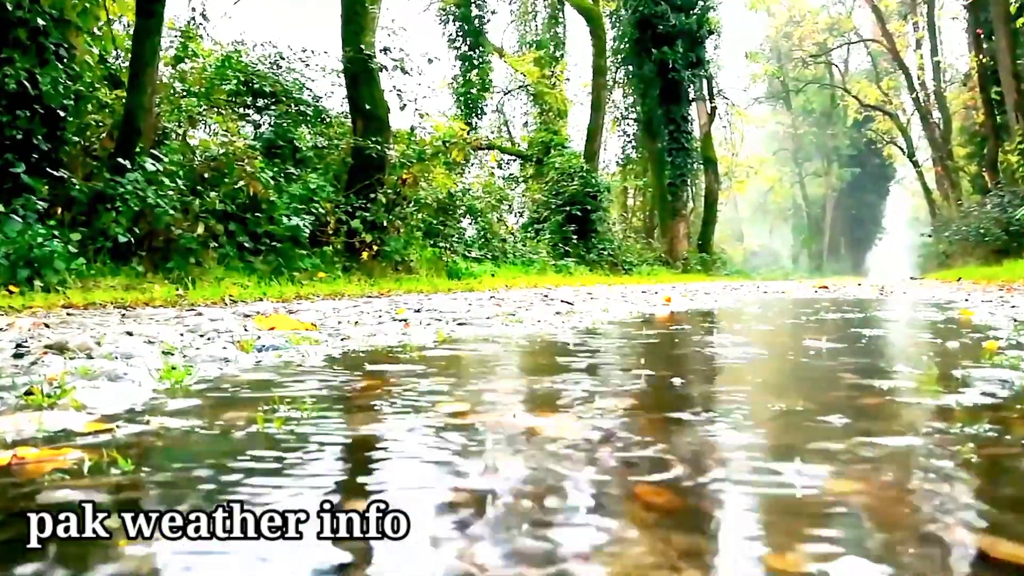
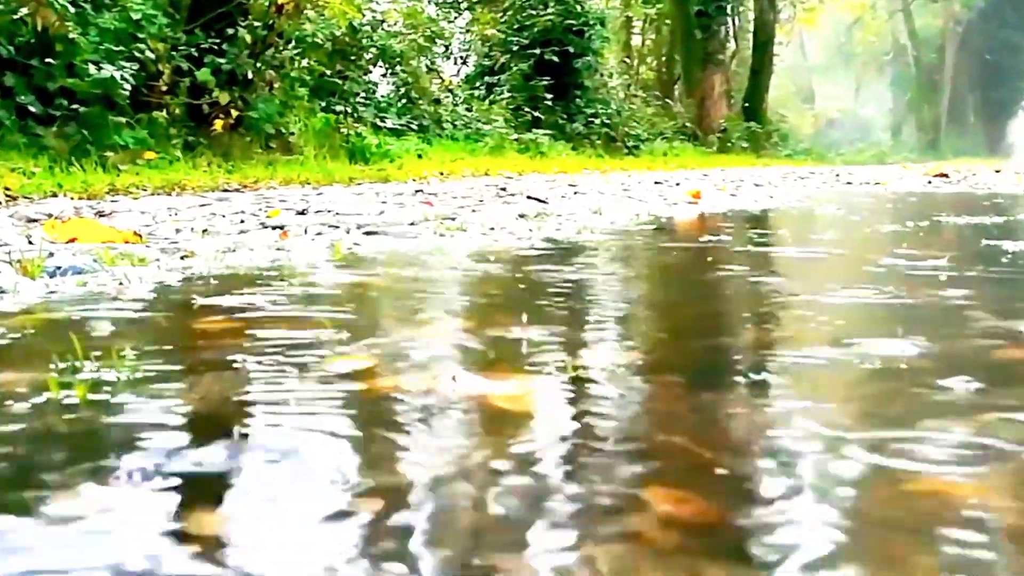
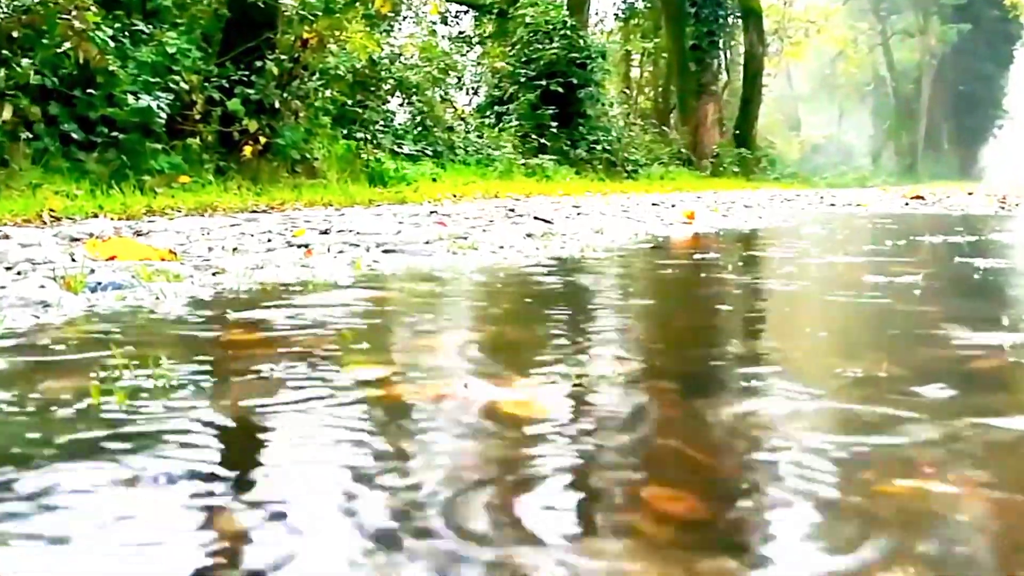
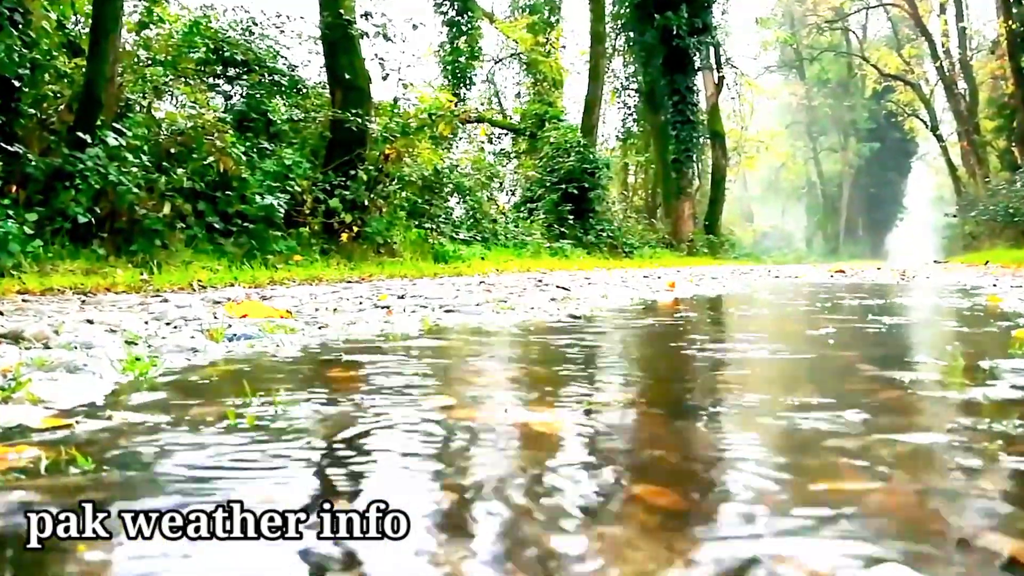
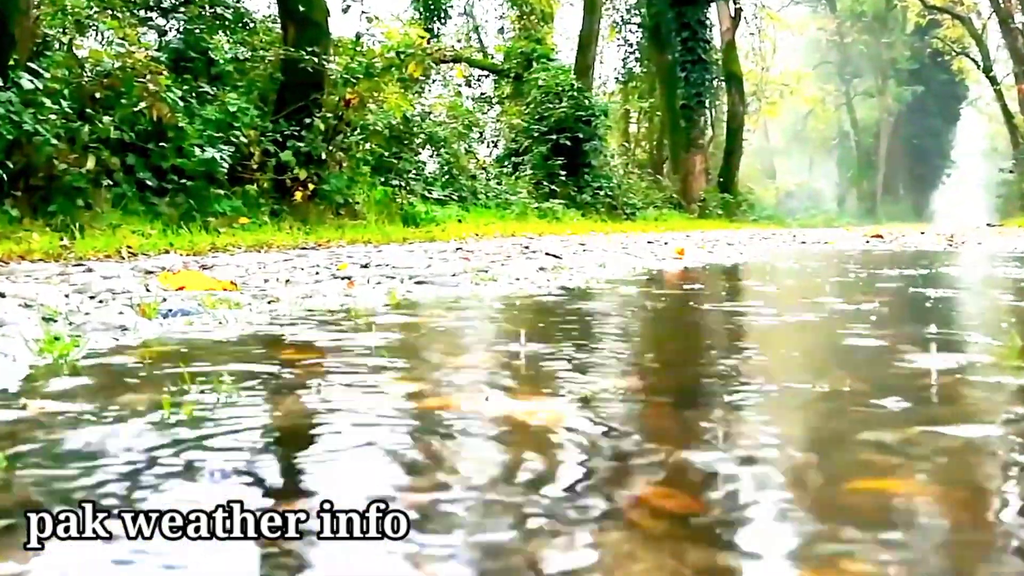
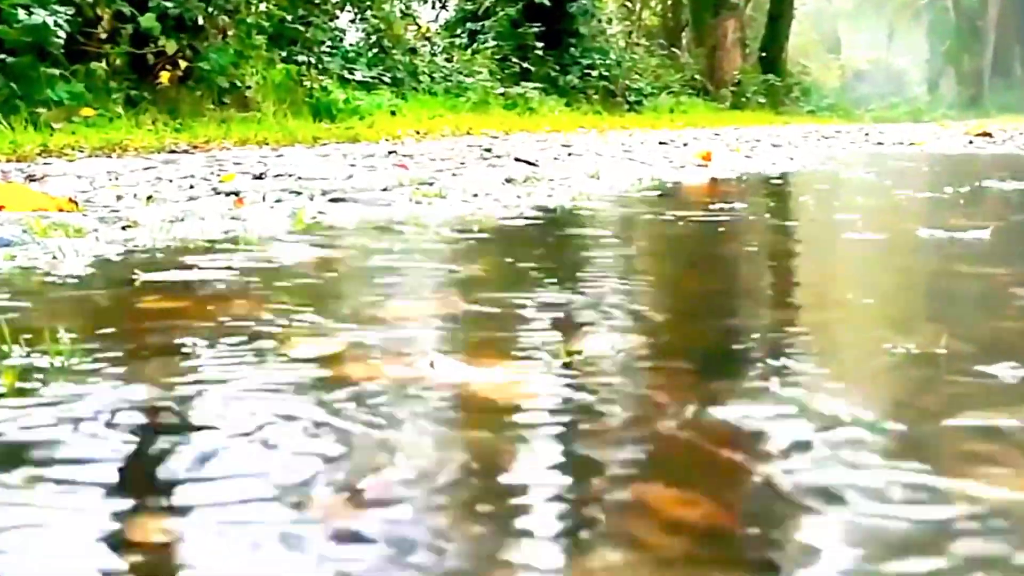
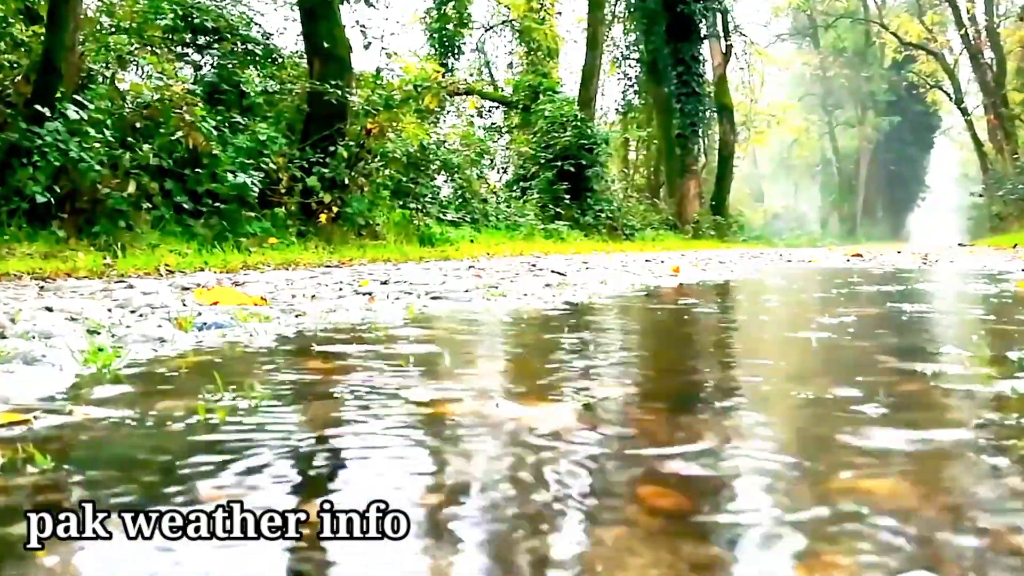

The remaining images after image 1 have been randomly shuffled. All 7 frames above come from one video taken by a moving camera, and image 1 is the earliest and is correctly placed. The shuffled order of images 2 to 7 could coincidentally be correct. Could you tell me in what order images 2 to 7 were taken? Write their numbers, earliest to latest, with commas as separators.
4, 7, 5, 3, 2, 6
